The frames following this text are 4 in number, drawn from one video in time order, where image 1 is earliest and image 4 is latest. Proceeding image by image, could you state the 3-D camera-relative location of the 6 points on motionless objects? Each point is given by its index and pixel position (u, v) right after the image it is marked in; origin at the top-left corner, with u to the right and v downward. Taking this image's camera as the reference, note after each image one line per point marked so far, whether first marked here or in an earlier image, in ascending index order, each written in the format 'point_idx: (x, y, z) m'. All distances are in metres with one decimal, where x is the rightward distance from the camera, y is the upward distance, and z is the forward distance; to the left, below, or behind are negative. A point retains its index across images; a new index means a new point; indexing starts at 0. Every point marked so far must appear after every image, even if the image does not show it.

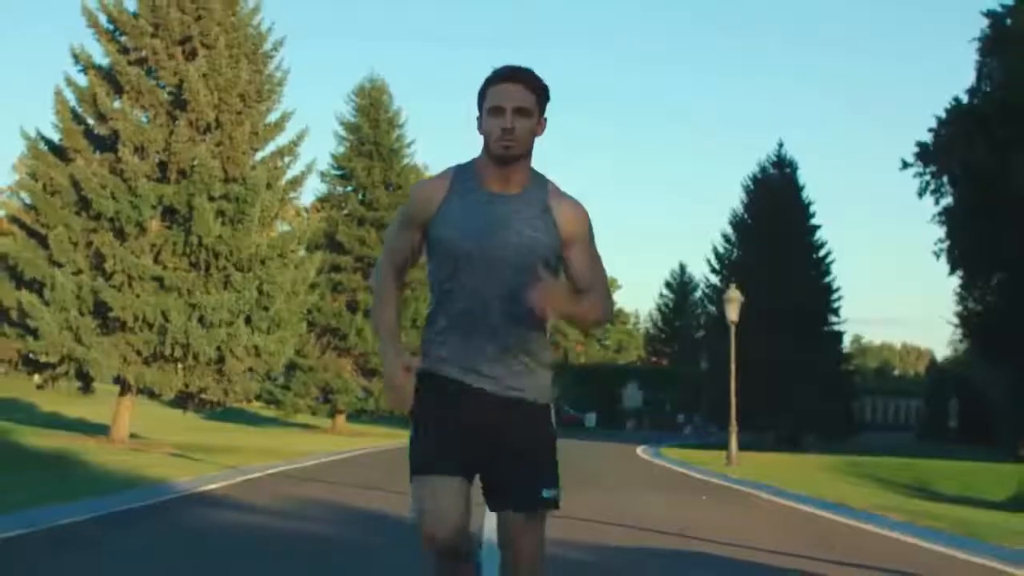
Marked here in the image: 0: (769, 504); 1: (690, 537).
0: (+3.0, -2.5, +17.2) m
1: (+1.7, -2.2, +13.5) m
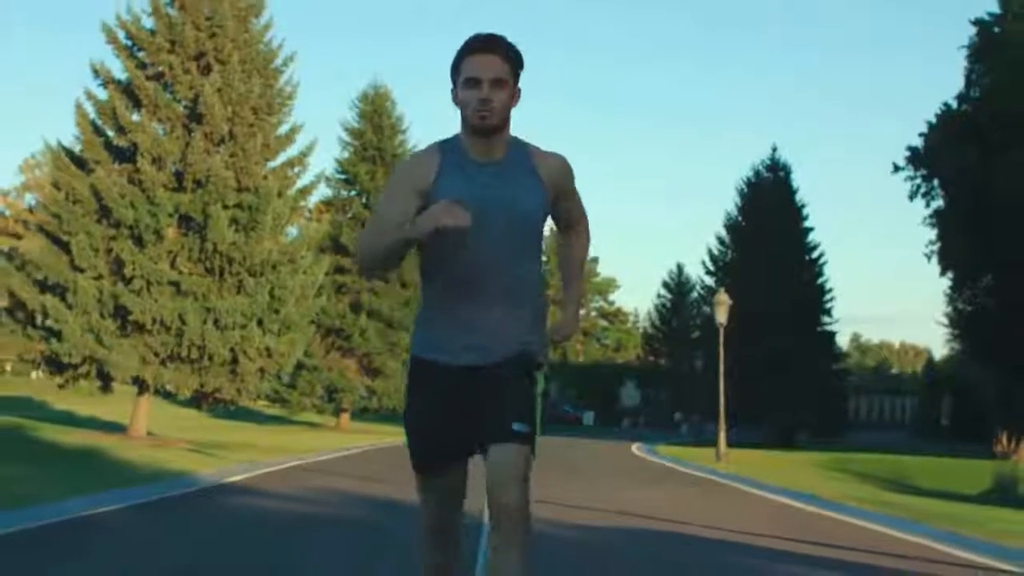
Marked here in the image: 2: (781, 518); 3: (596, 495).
0: (+3.0, -2.6, +18.1) m
1: (+1.7, -2.3, +14.4) m
2: (+2.8, -2.3, +15.0) m
3: (+1.0, -2.5, +17.7) m
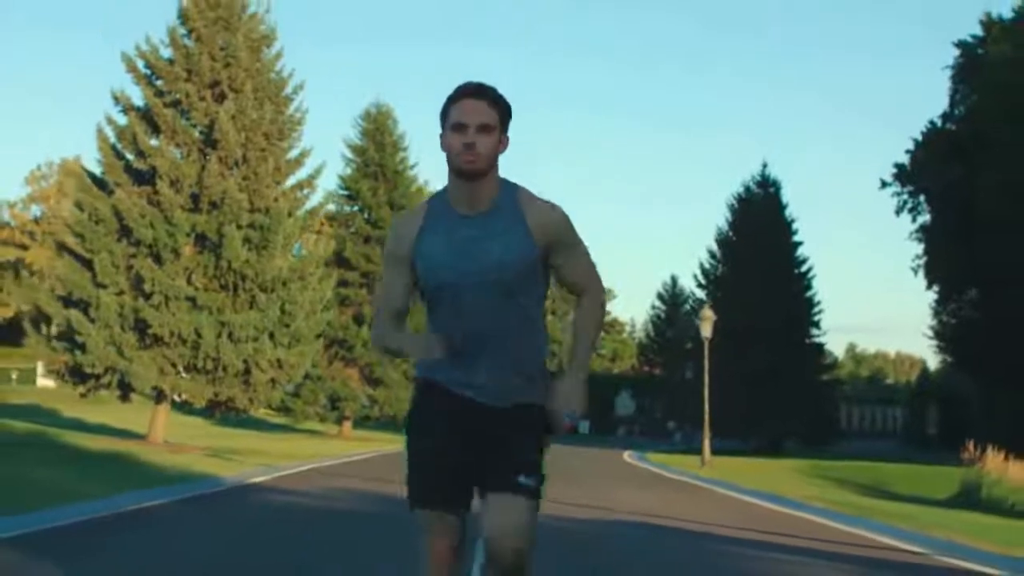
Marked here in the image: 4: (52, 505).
0: (+2.9, -2.8, +19.3) m
1: (+1.6, -2.5, +15.6) m
2: (+2.7, -2.5, +16.1) m
3: (+1.0, -2.7, +18.8) m
4: (-4.3, -2.1, +14.0) m
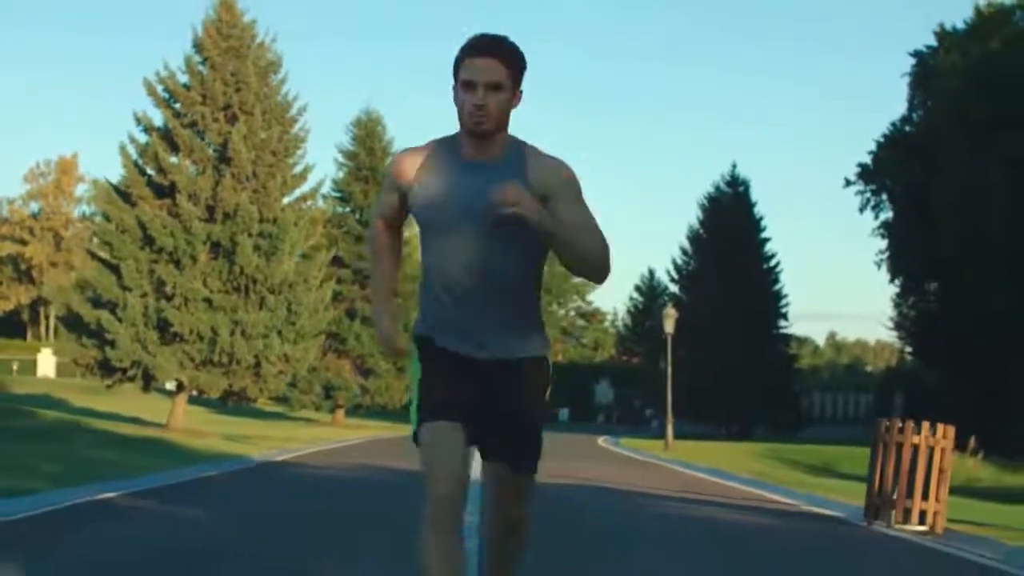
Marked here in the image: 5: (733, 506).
0: (+2.7, -2.8, +21.7) m
1: (+1.4, -2.5, +17.9) m
2: (+2.5, -2.6, +18.5) m
3: (+0.7, -2.7, +21.2) m
4: (-4.5, -2.1, +16.3) m
5: (+2.3, -2.3, +15.2) m
